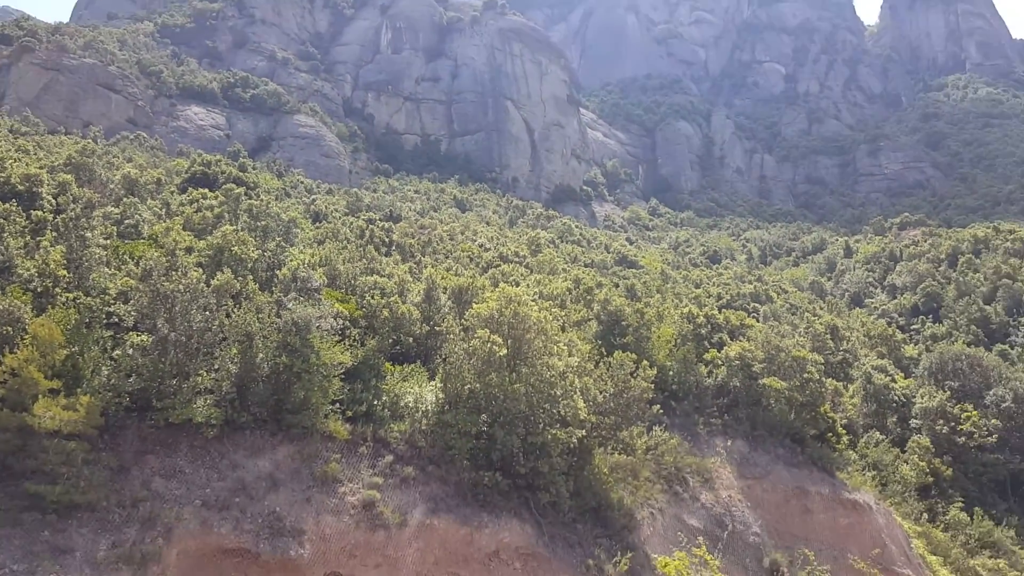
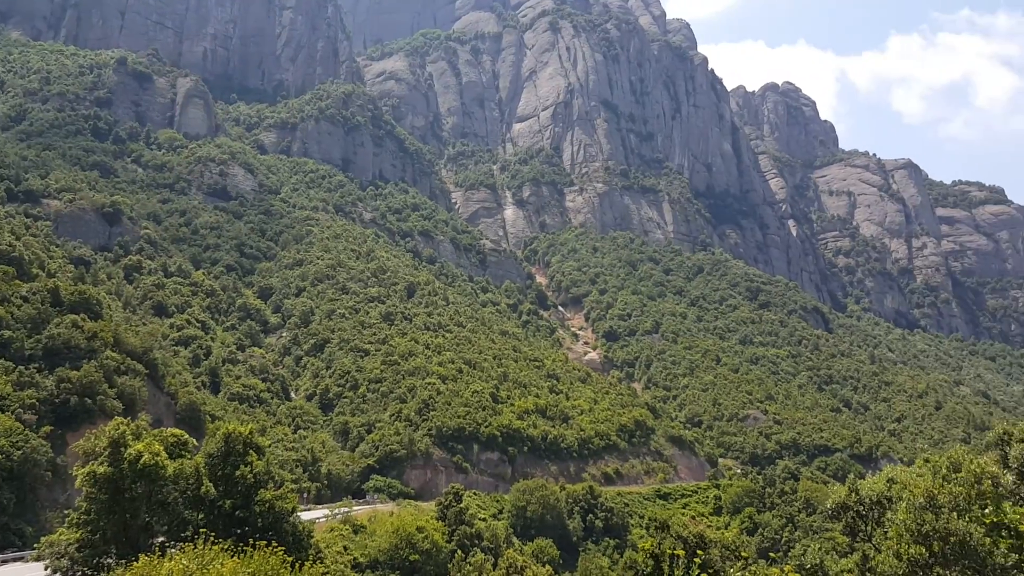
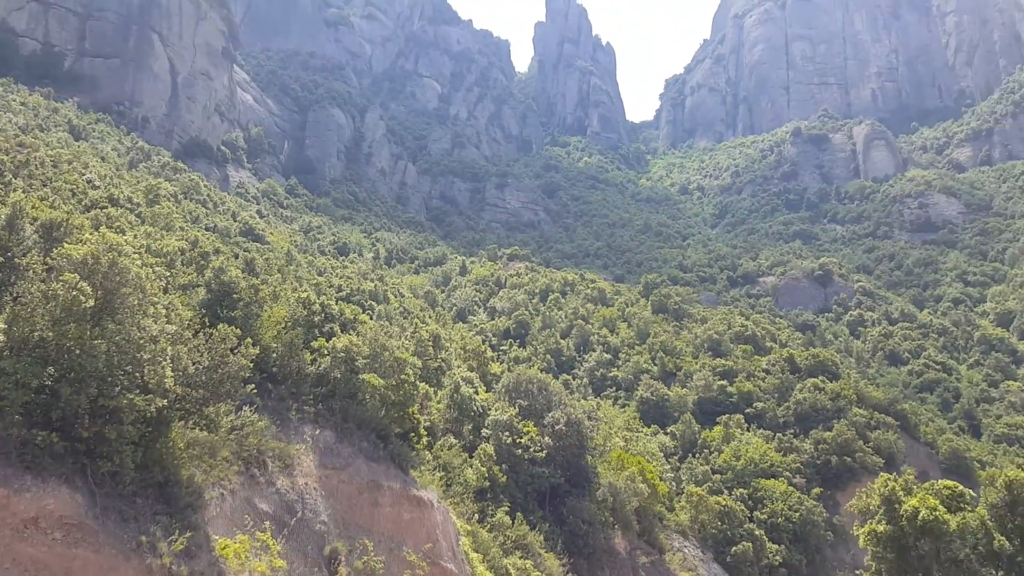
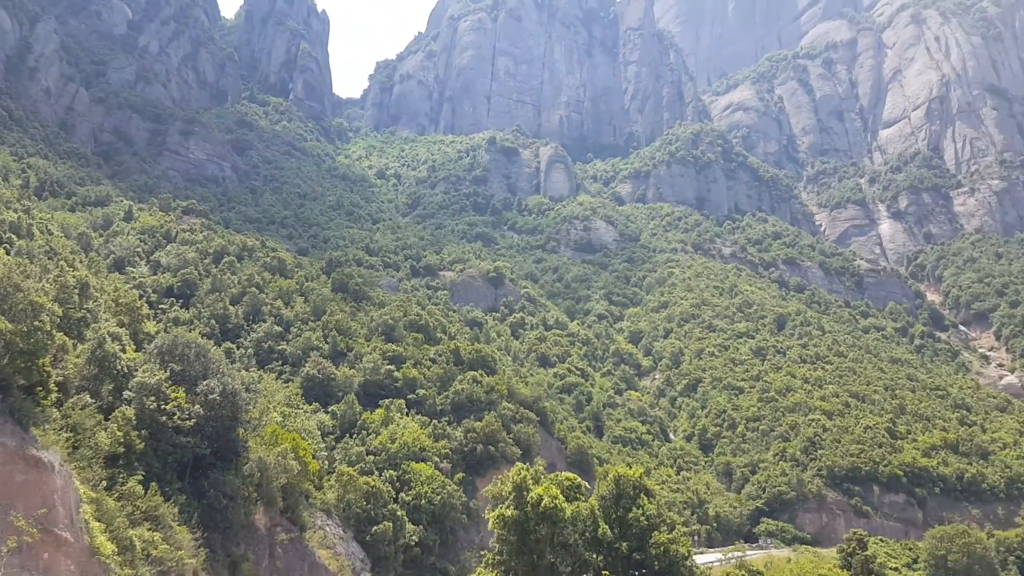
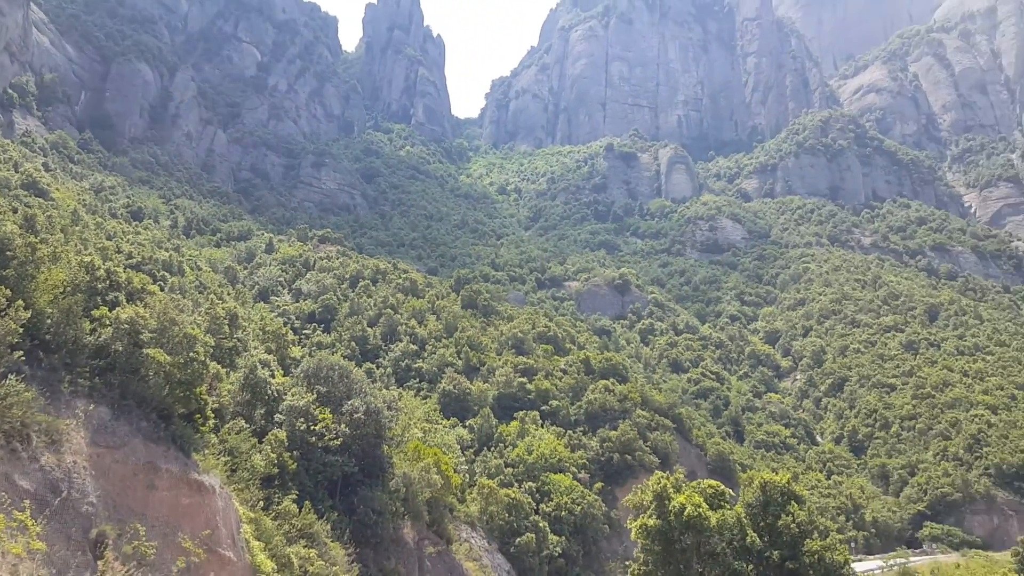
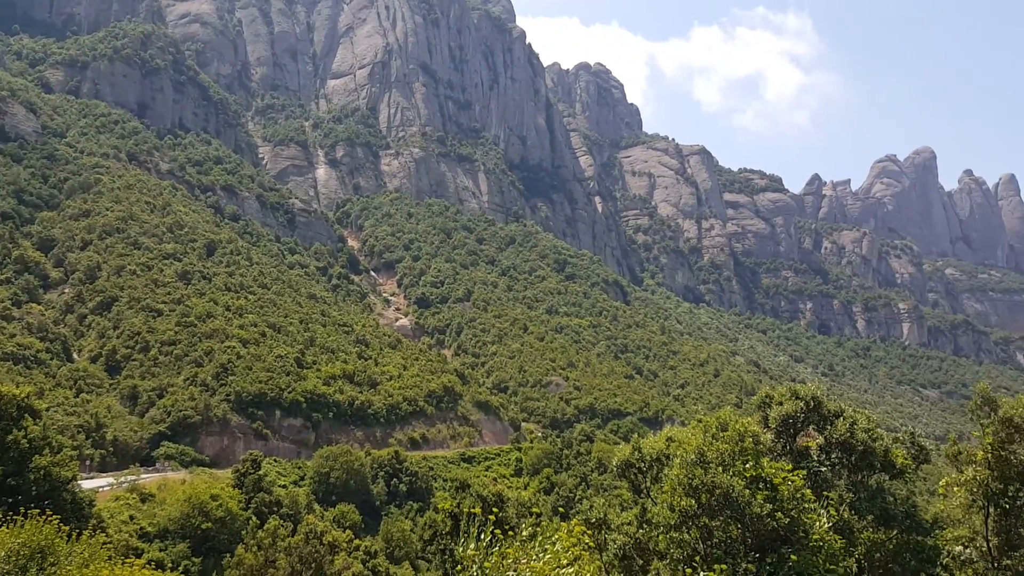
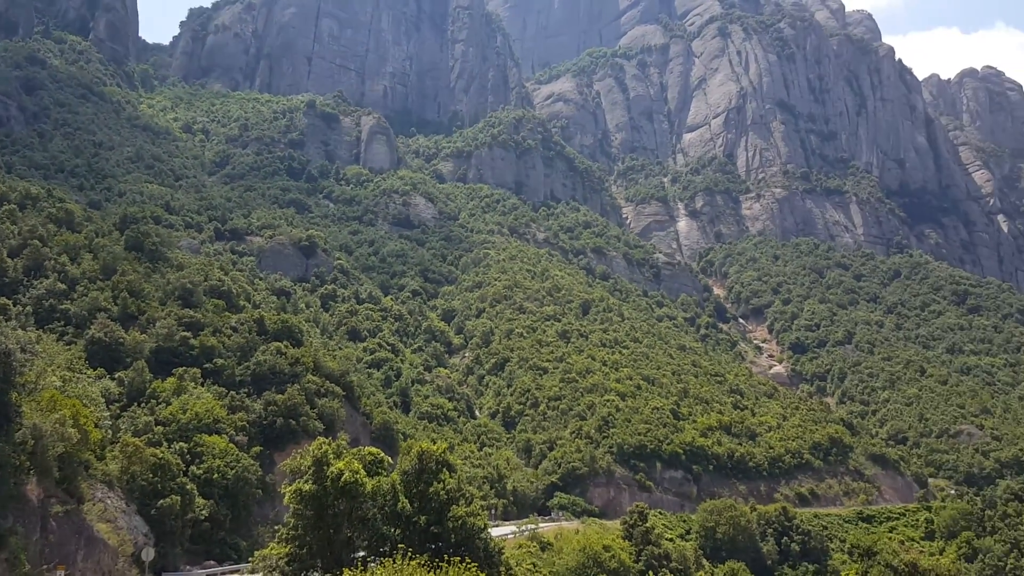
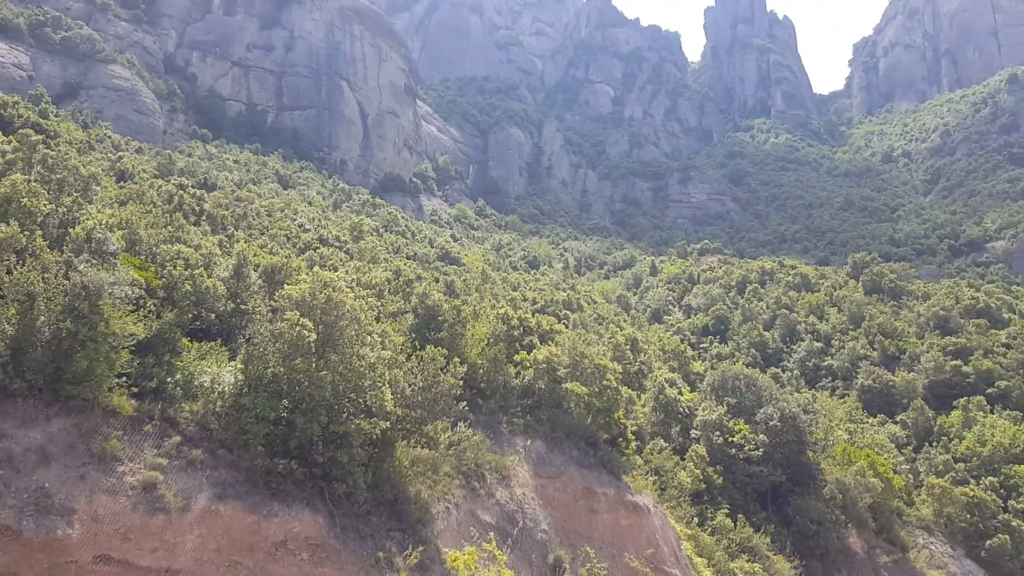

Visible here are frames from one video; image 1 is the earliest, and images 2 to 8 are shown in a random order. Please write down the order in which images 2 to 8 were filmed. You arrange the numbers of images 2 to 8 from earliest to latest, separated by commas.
8, 3, 5, 4, 7, 2, 6
